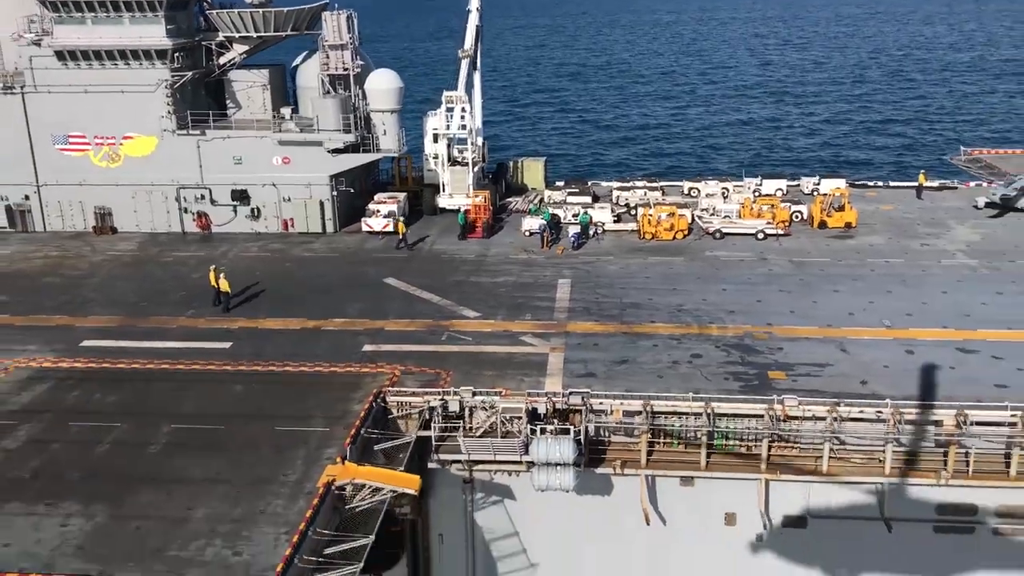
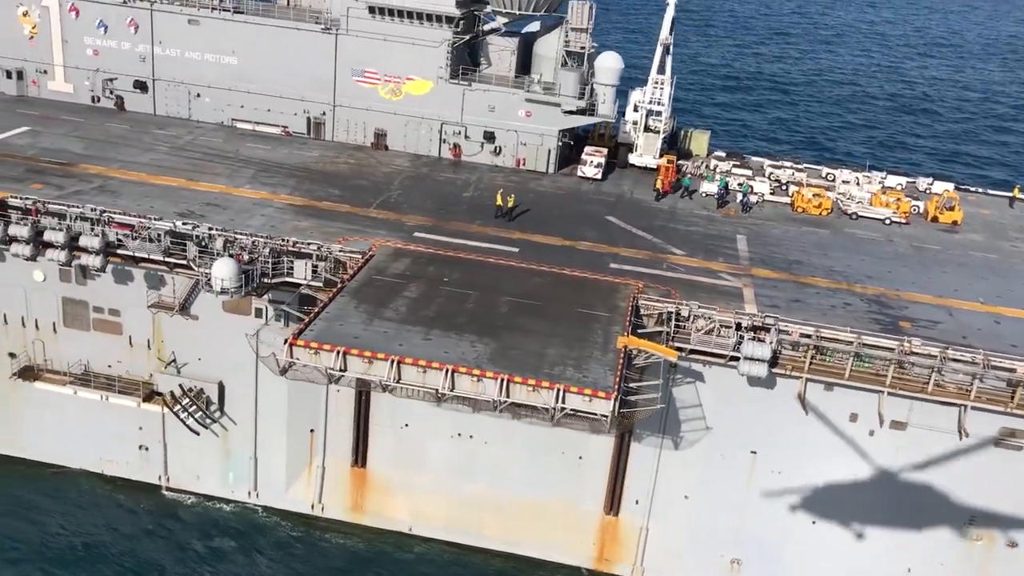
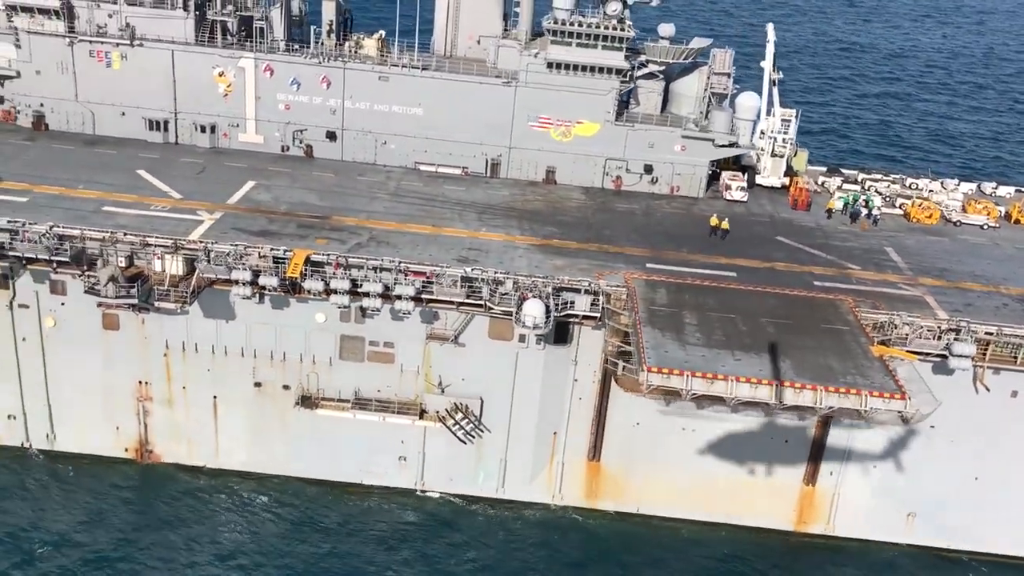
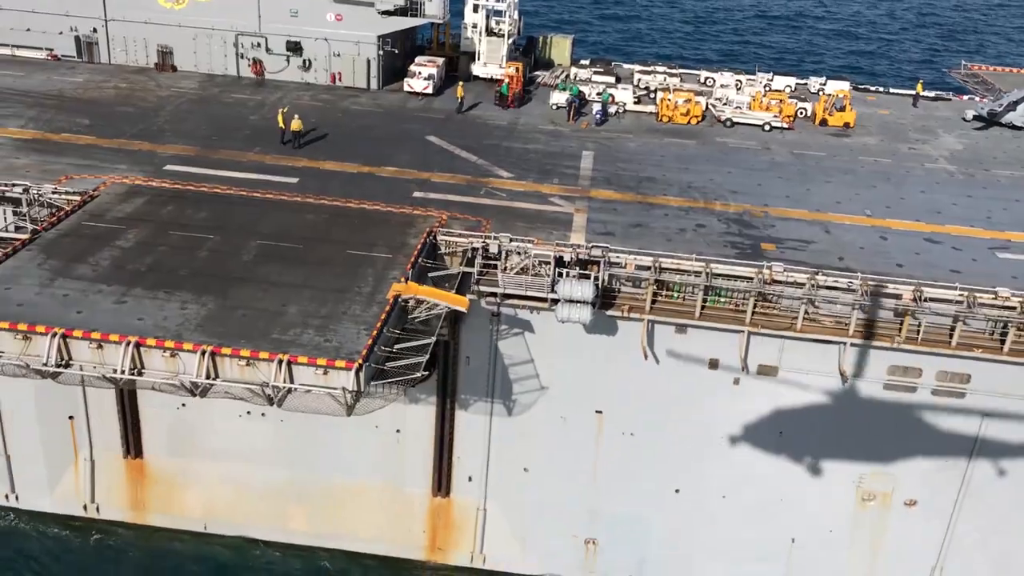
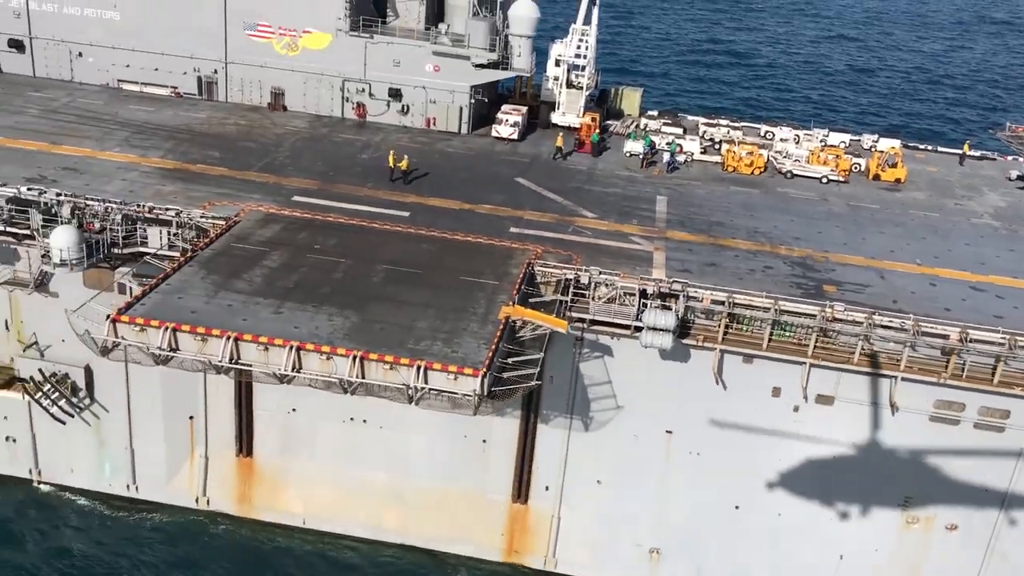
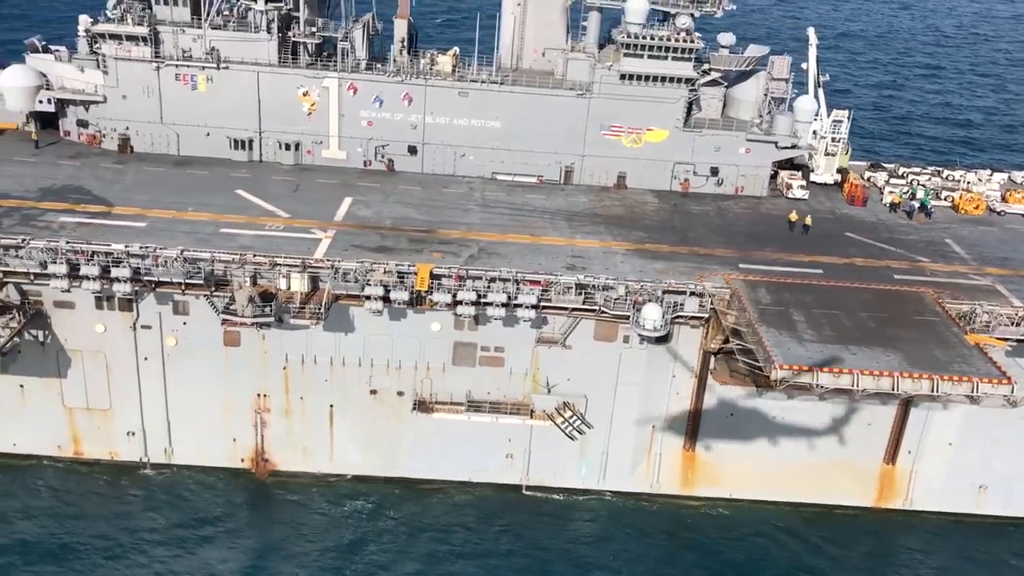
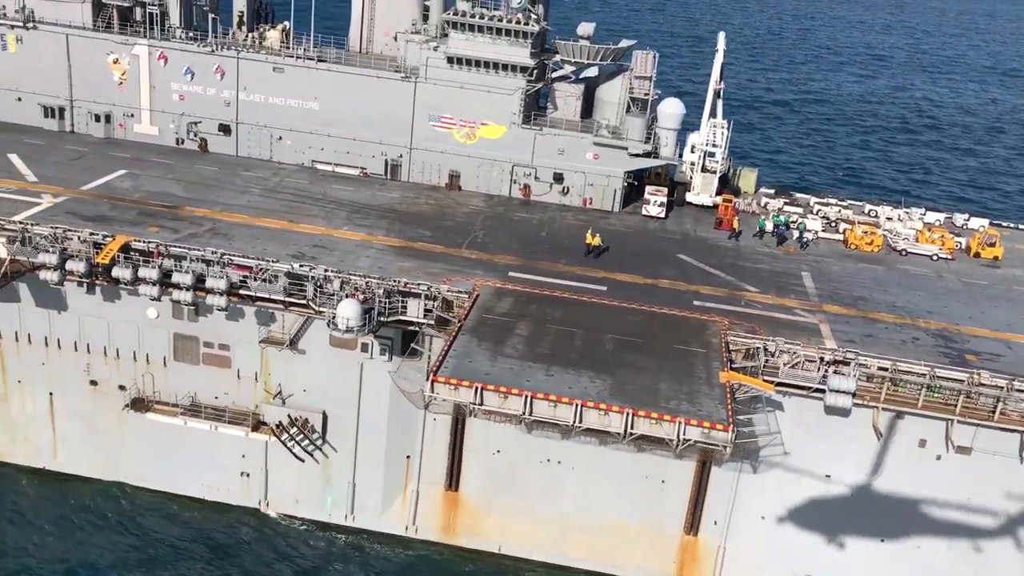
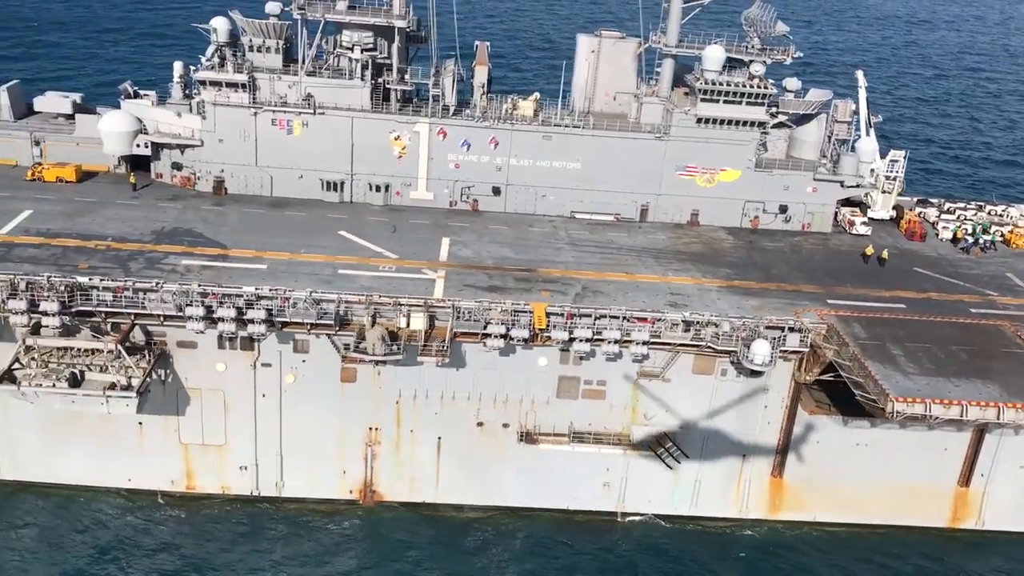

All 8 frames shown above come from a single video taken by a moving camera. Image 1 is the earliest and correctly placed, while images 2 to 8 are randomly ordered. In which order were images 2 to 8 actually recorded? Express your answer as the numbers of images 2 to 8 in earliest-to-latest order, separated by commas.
4, 5, 2, 7, 3, 6, 8
